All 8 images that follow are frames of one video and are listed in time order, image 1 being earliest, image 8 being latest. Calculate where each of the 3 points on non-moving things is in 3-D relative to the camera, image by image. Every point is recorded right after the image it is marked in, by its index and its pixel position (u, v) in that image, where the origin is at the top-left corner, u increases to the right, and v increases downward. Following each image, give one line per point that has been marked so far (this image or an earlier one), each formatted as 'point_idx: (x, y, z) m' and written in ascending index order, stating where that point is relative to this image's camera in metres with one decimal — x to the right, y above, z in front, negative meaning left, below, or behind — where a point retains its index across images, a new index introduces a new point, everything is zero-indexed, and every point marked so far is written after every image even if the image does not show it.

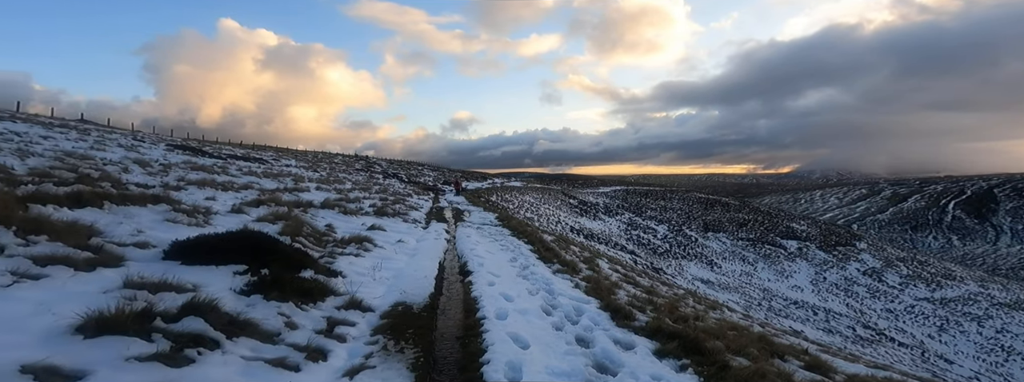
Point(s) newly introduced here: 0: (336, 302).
0: (-3.2, -2.0, +7.8) m
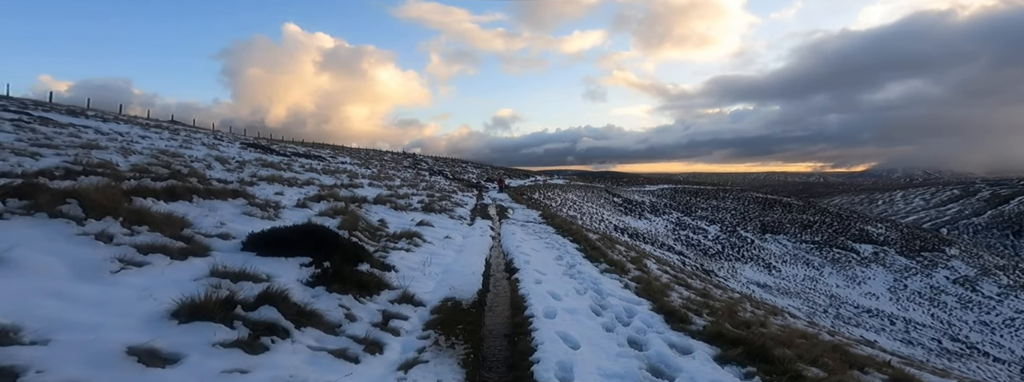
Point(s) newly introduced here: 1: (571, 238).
0: (-2.3, -2.0, +8.1) m
1: (+2.5, -2.0, +18.5) m
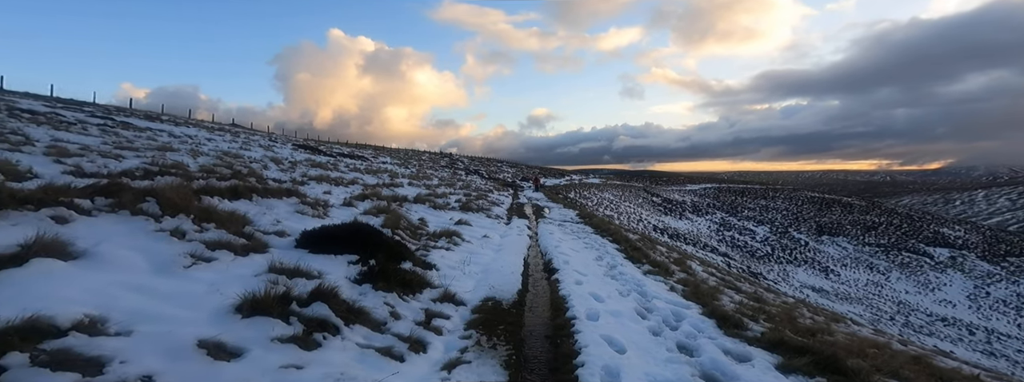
0: (-1.5, -1.9, +8.2) m
1: (+4.1, -2.0, +18.2) m
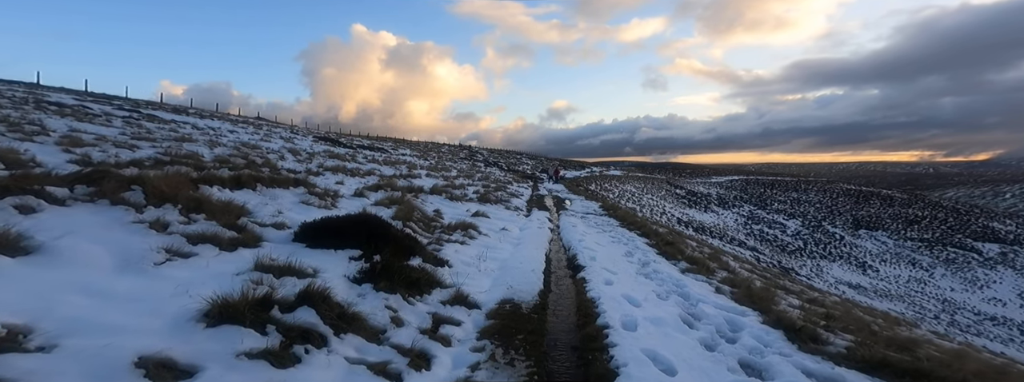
0: (-1.2, -1.7, +7.3) m
1: (+4.9, -1.6, +16.9) m
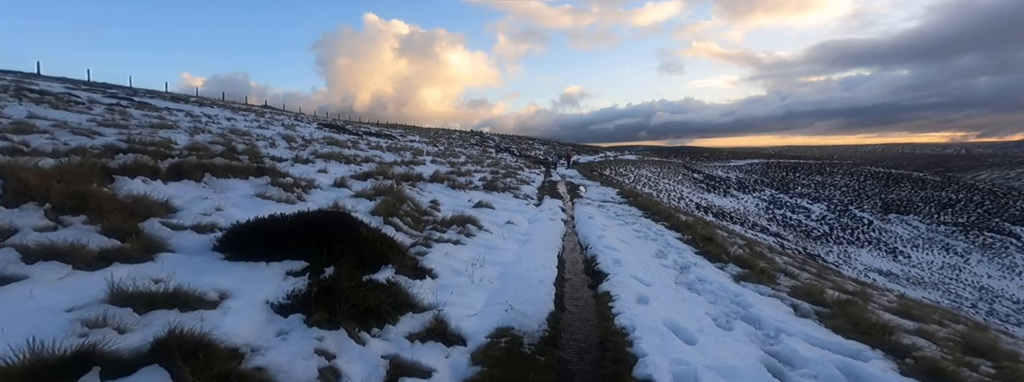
0: (-1.2, -1.6, +5.2) m
1: (+5.2, -1.1, +14.7) m
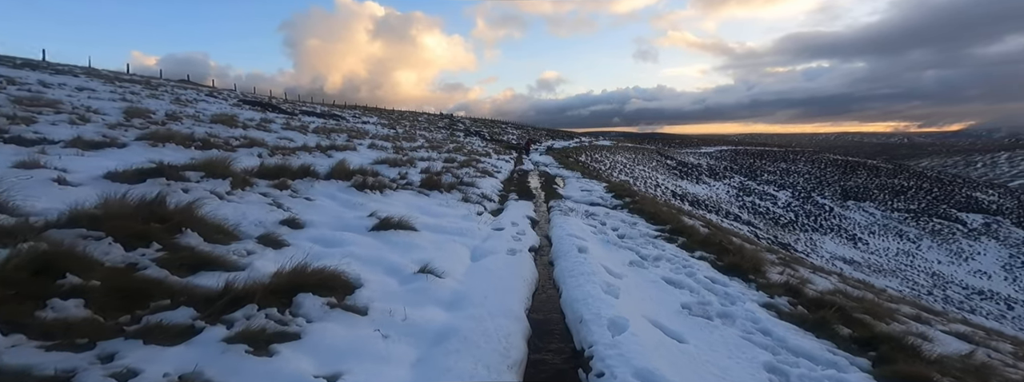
0: (-2.0, -2.1, -1.5) m
1: (+3.8, -1.3, +8.3) m
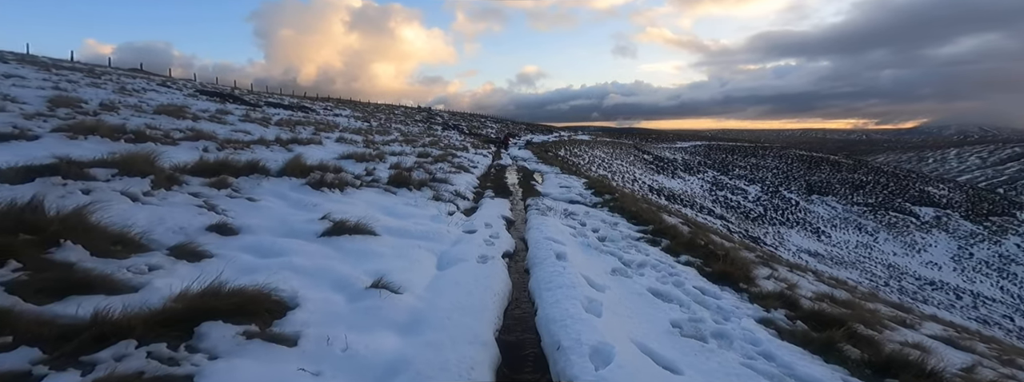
0: (-2.0, -2.2, -2.4) m
1: (+3.3, -1.3, +7.6) m
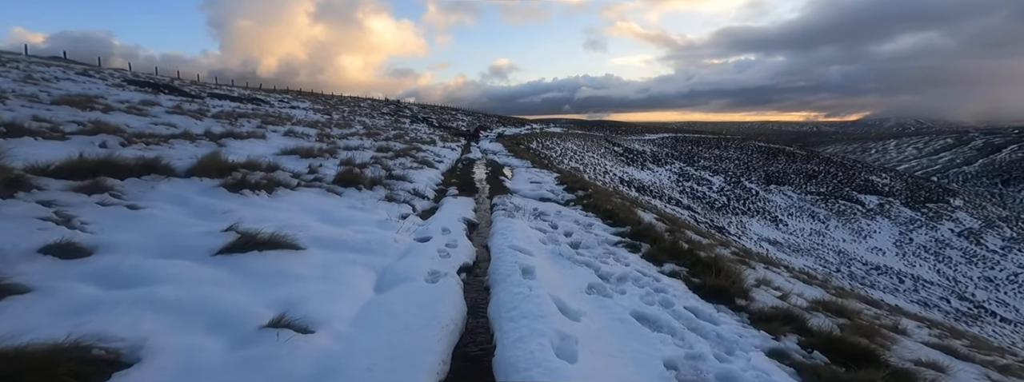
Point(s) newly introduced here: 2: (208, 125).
0: (-2.0, -2.4, -3.9) m
1: (+2.7, -1.3, +6.5) m
2: (-11.1, +2.2, +15.5) m
